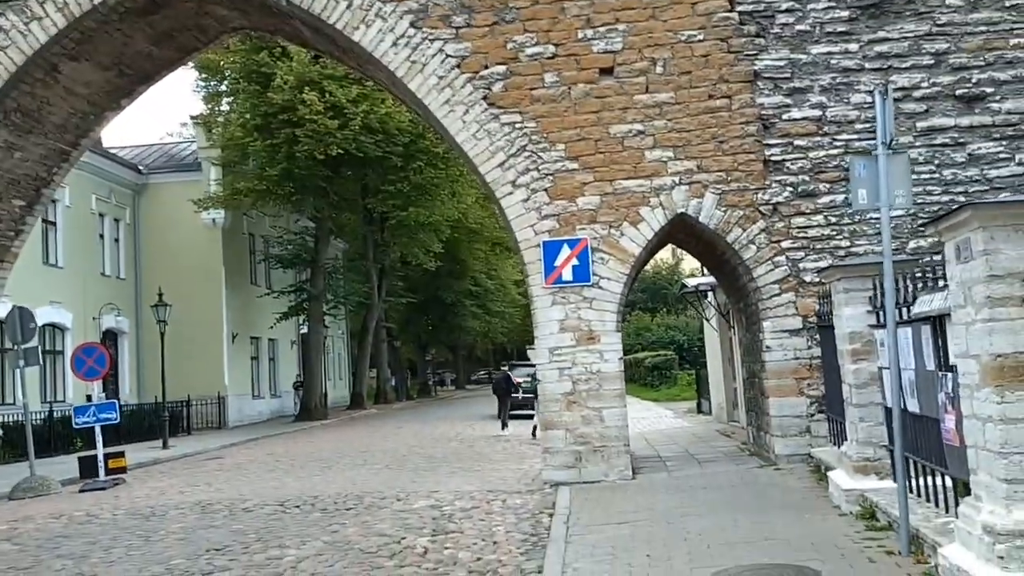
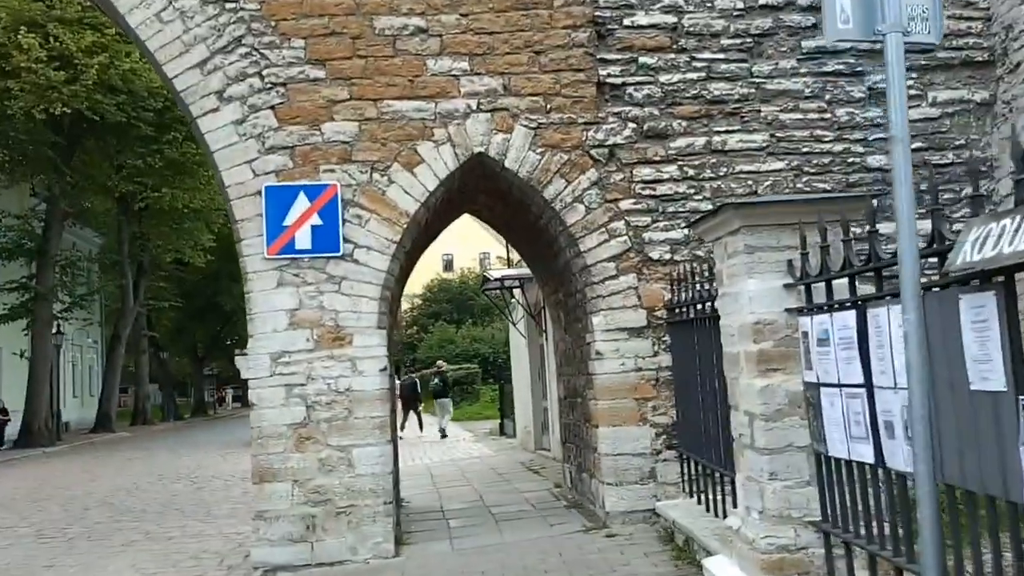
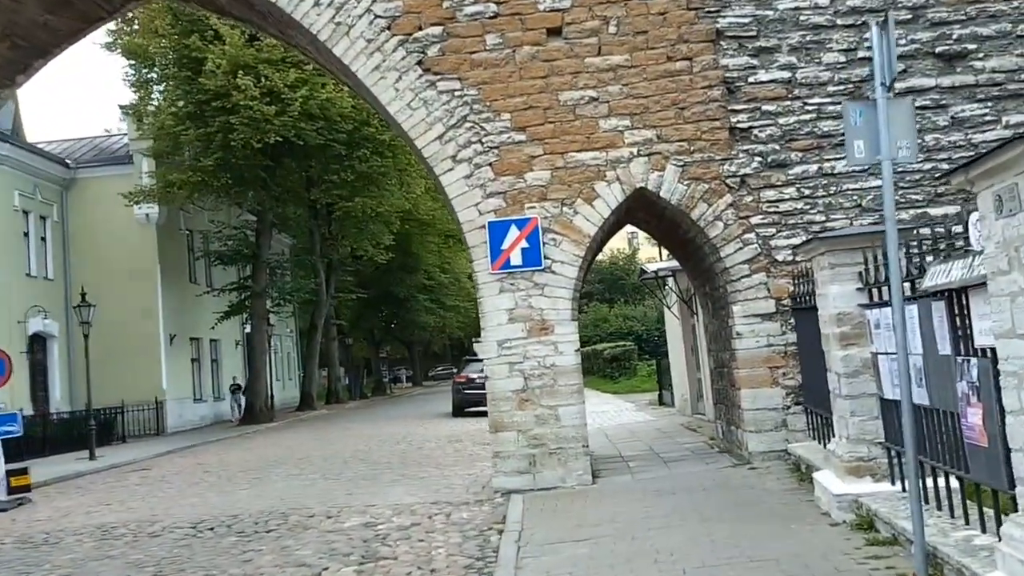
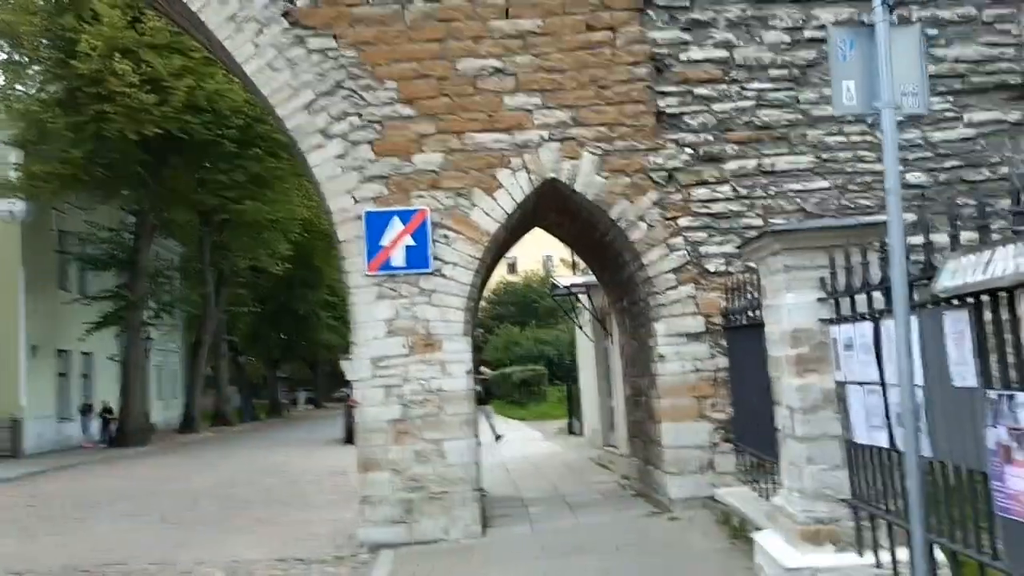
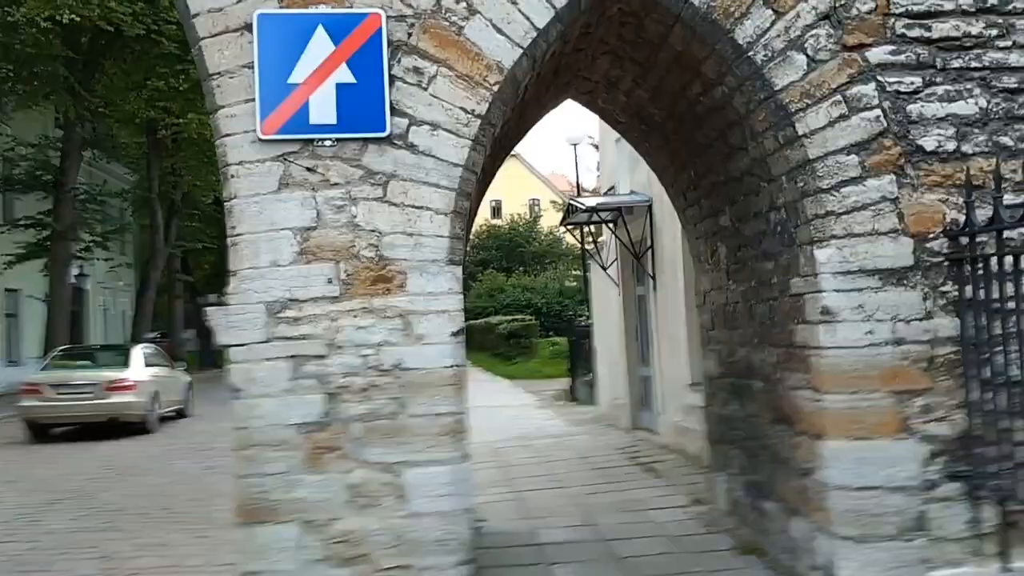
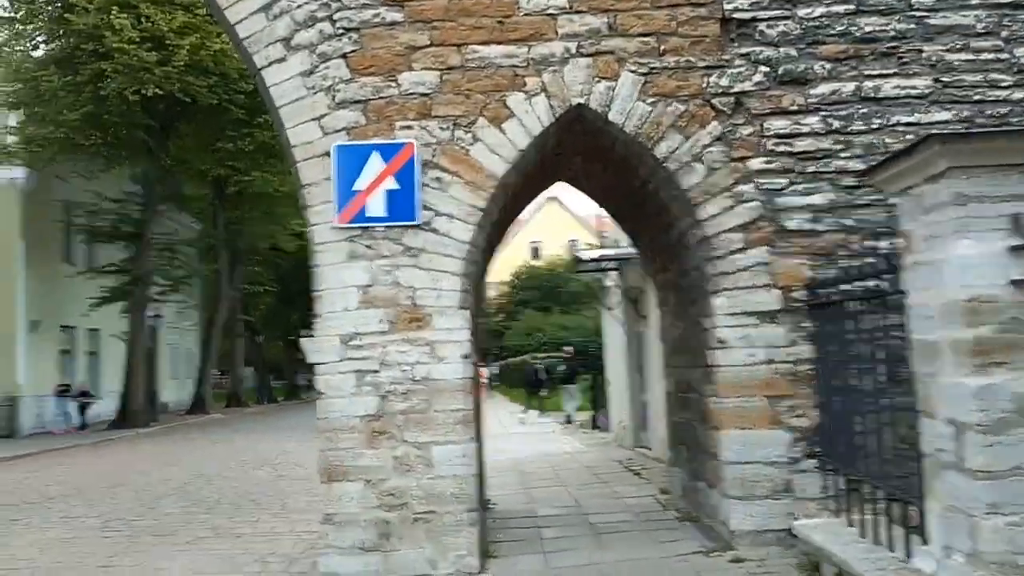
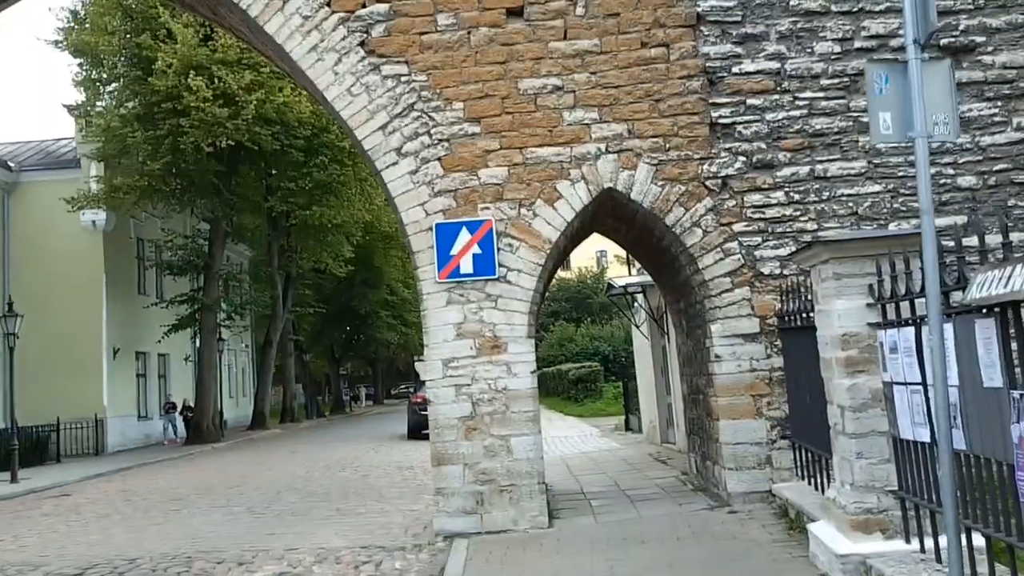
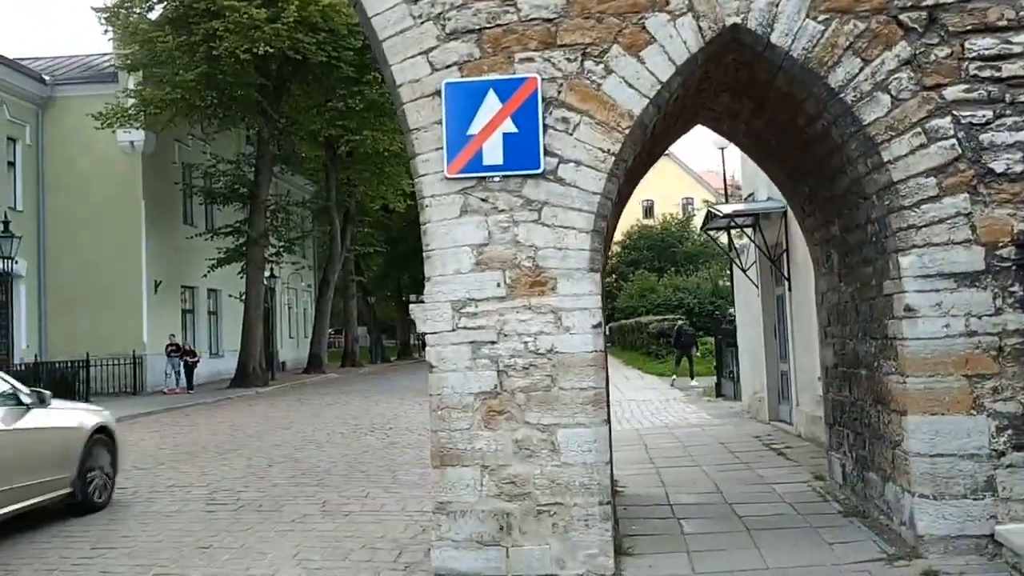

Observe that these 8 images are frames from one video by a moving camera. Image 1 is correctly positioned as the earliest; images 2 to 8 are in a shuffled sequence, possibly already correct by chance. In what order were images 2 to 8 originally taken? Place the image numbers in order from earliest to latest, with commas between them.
3, 7, 4, 2, 6, 8, 5
